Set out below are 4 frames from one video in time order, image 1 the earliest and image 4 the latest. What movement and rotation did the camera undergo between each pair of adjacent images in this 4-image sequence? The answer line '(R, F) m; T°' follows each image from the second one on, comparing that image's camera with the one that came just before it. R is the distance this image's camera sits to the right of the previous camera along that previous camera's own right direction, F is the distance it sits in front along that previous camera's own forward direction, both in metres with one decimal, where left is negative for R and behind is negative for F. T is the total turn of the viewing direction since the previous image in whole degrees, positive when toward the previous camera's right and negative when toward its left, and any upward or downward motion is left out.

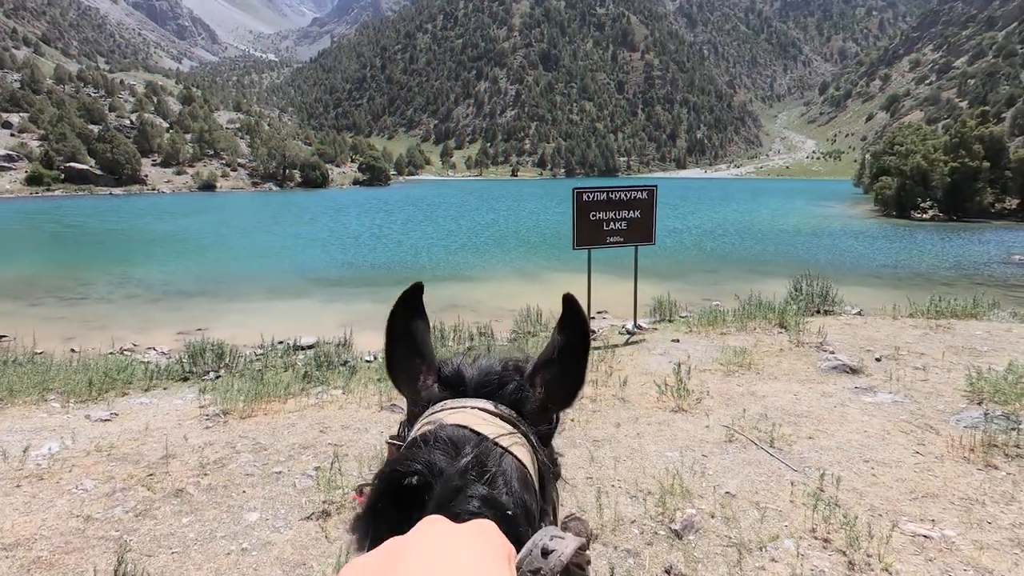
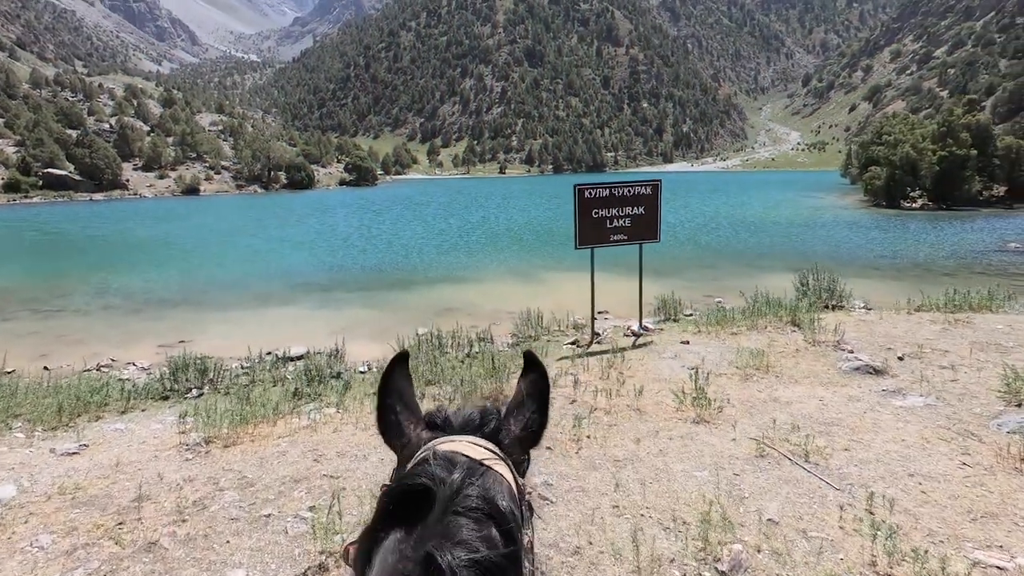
(-0.4, +1.1) m; +1°
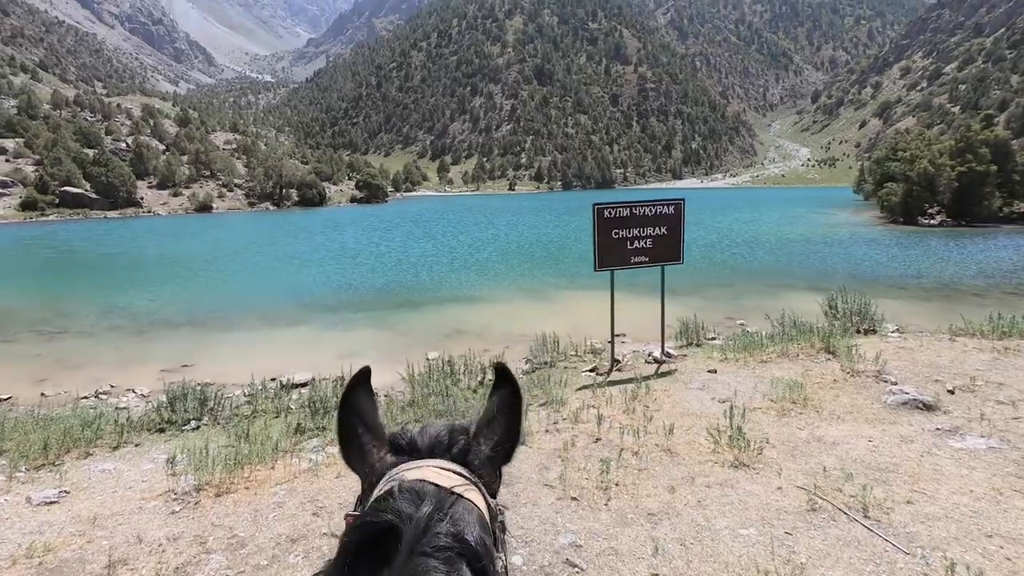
(-0.2, +1.1) m; -1°
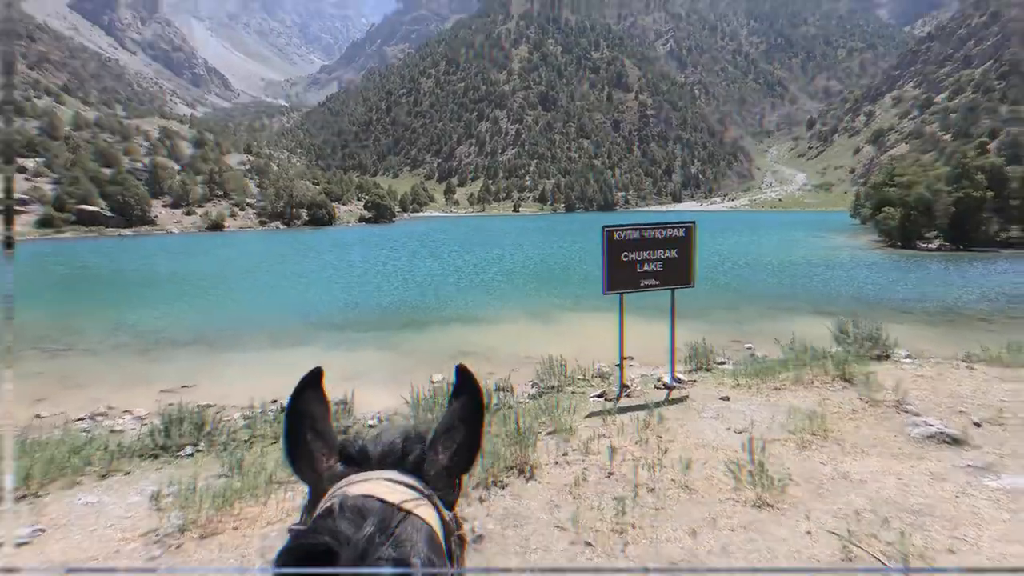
(-0.3, +0.7) m; 0°
